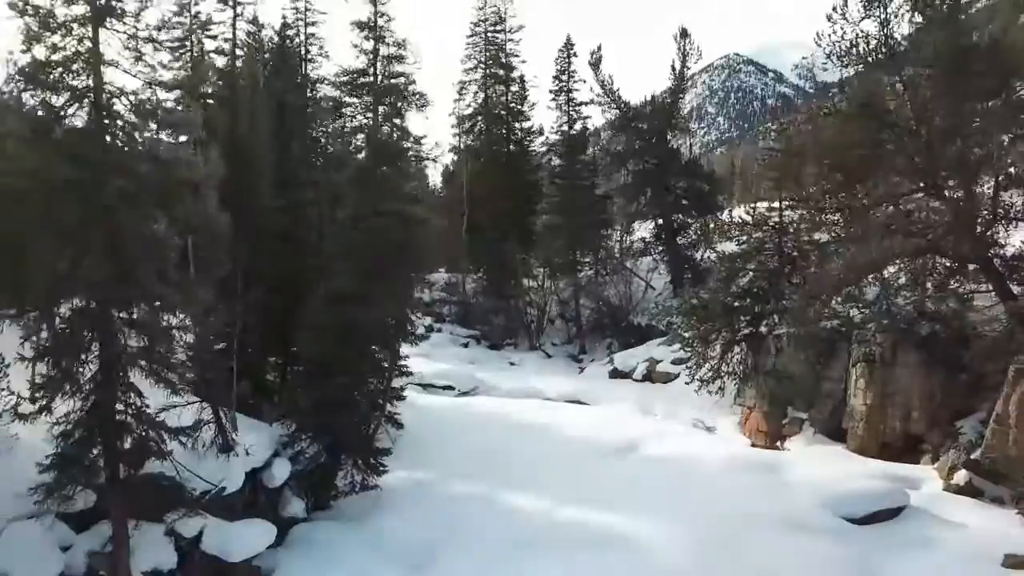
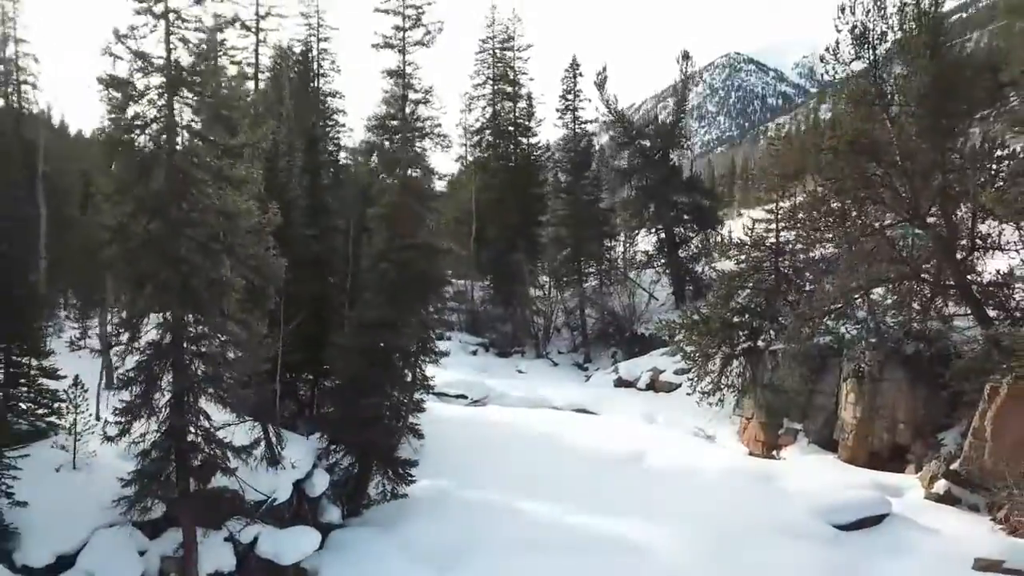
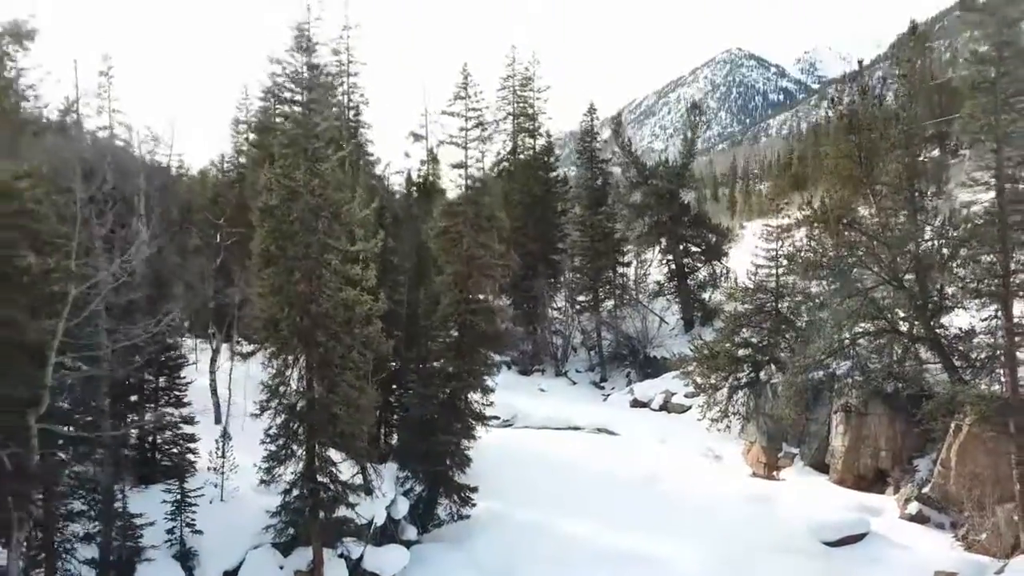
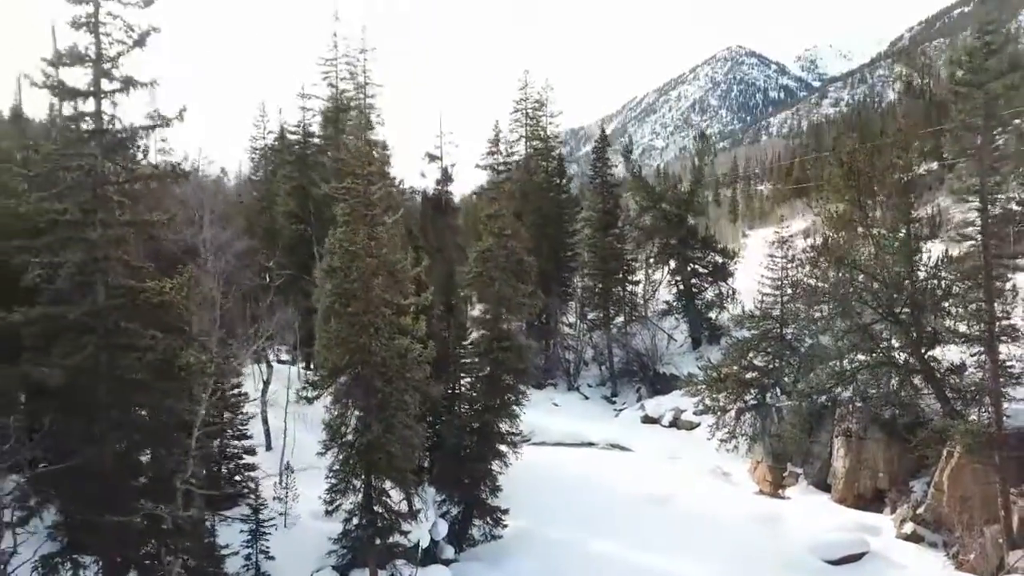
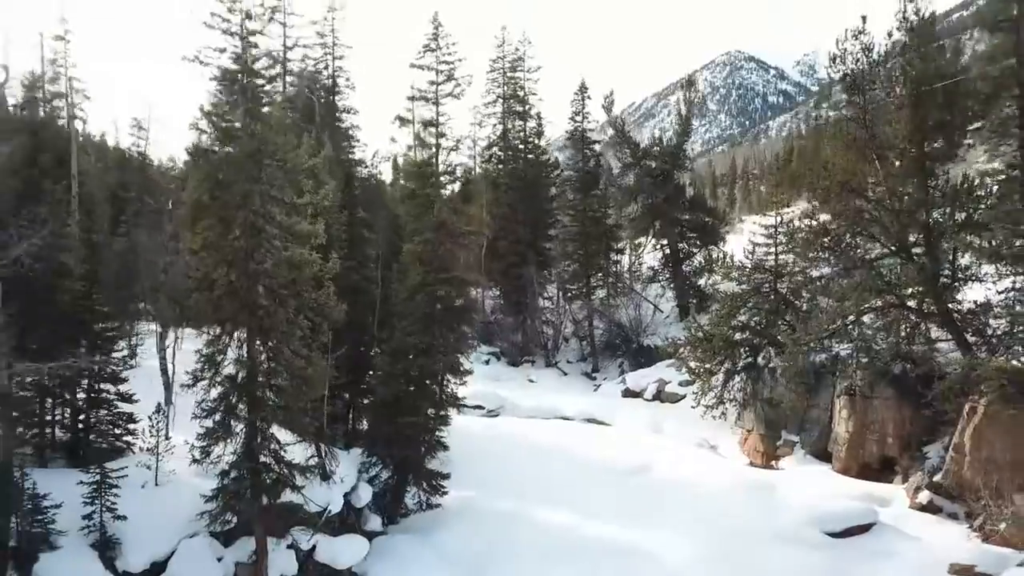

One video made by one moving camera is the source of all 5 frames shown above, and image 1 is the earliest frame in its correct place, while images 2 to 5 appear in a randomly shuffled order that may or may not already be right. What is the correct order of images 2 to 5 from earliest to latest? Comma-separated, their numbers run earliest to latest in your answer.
2, 5, 3, 4
